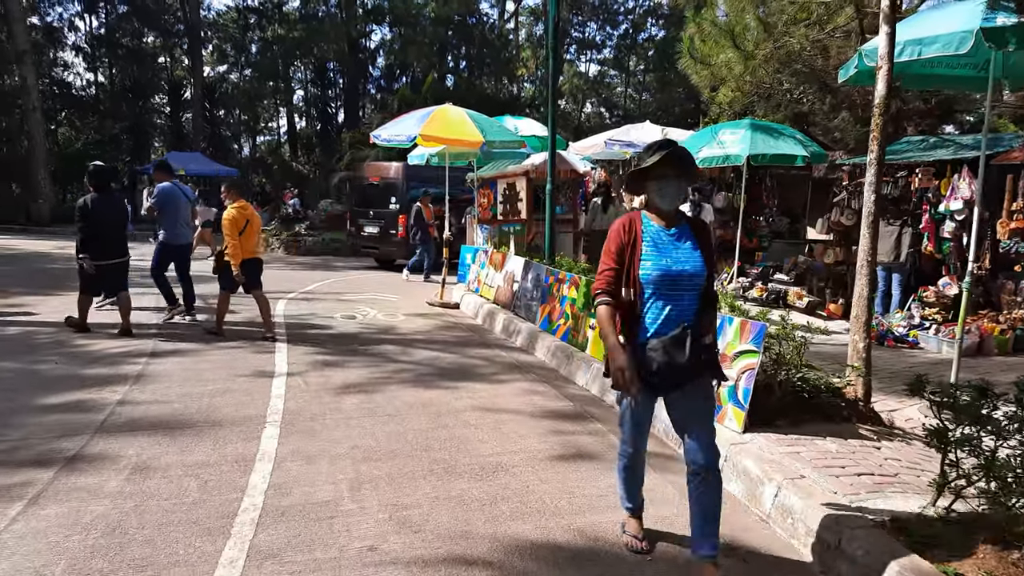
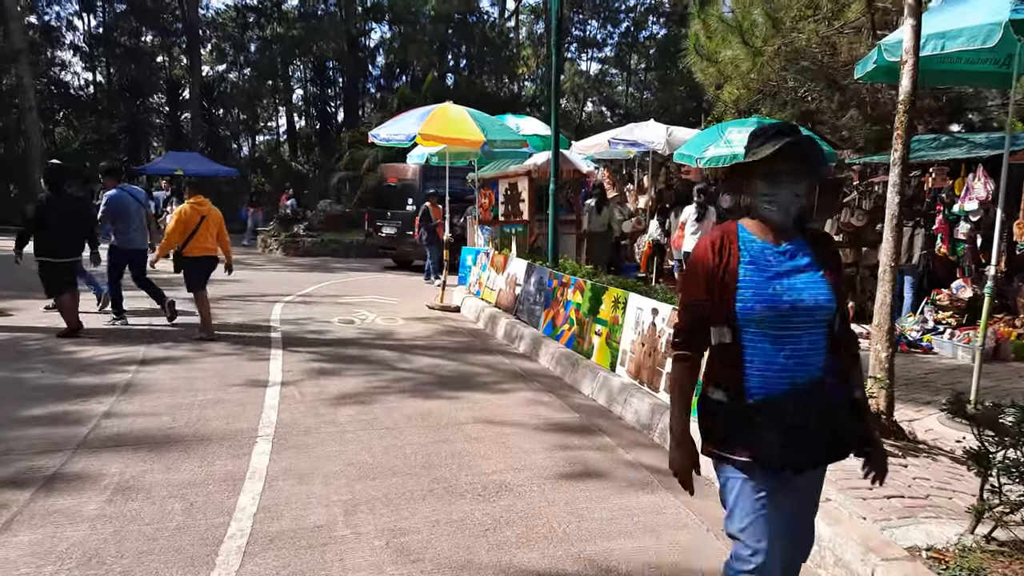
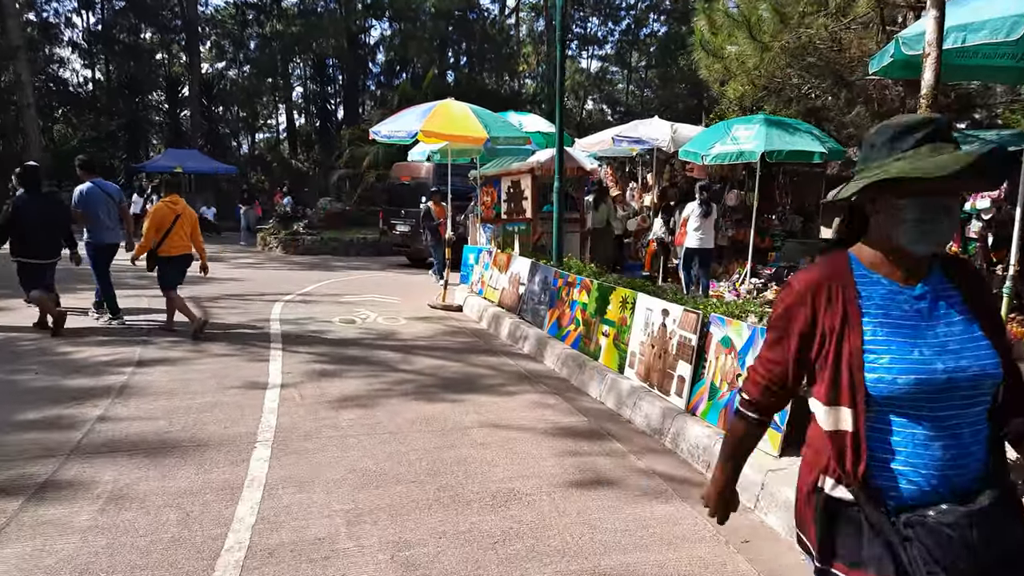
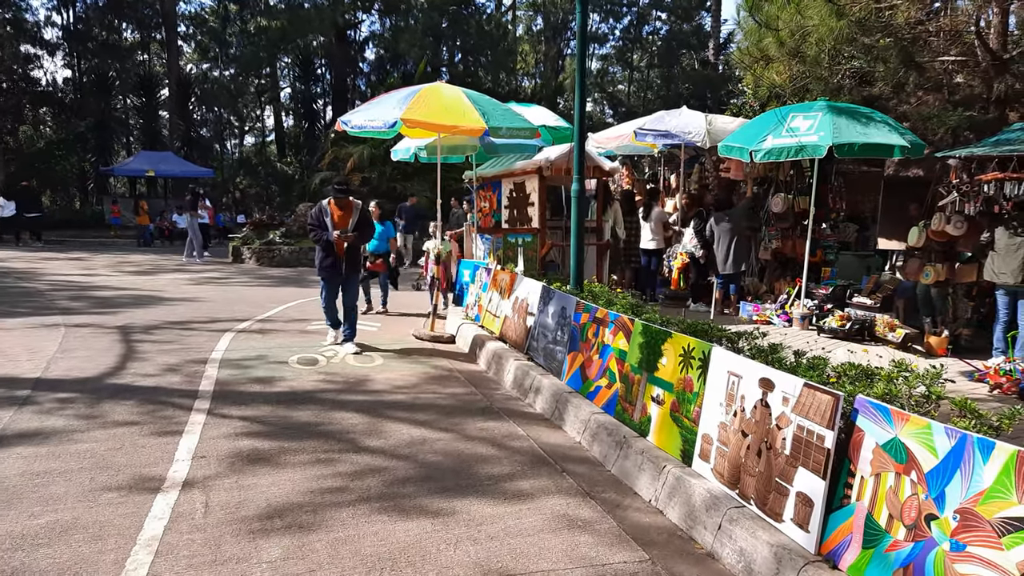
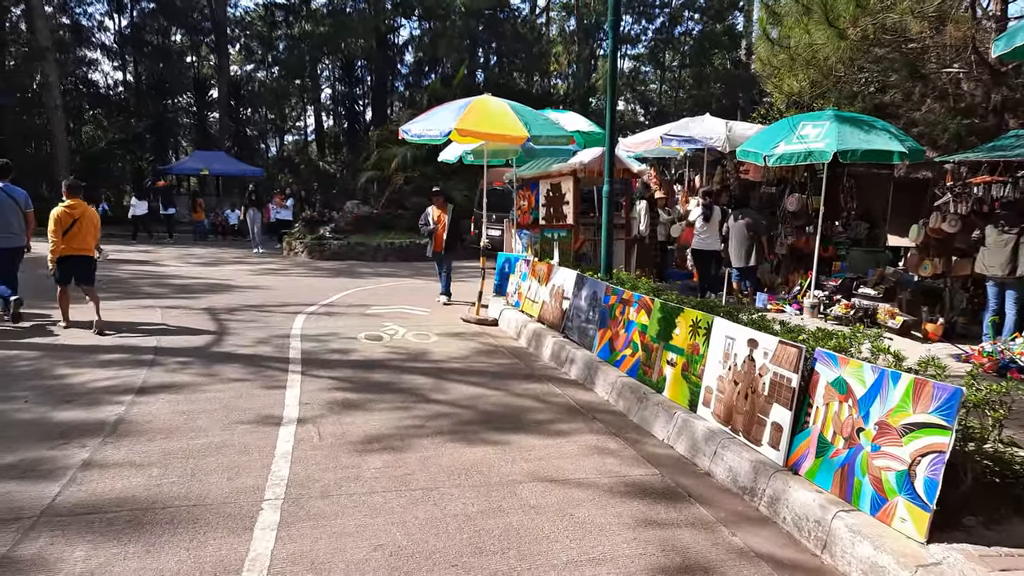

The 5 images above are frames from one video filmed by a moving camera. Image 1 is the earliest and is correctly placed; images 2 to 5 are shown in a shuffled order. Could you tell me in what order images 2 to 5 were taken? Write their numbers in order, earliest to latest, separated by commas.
2, 3, 5, 4
